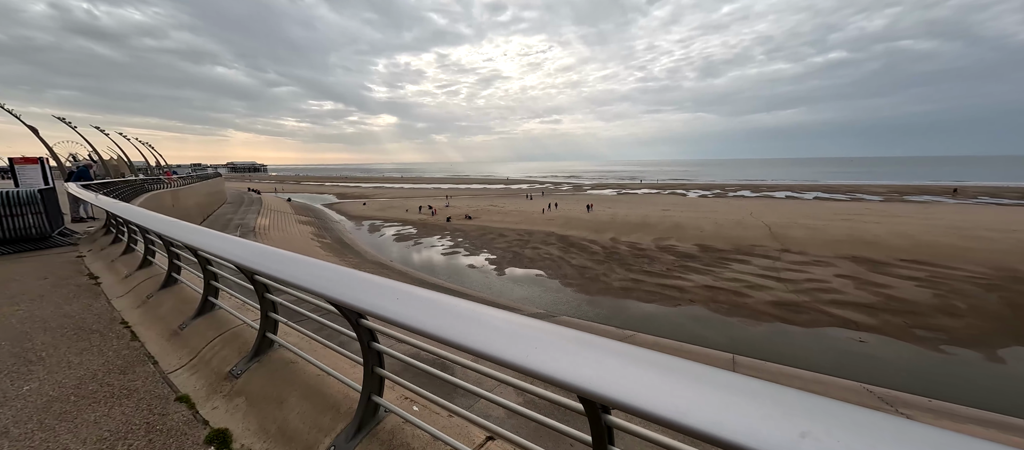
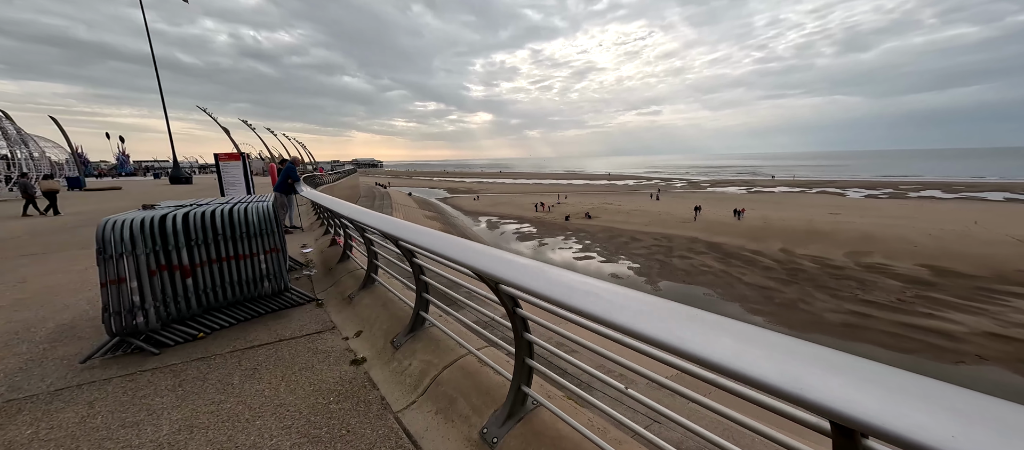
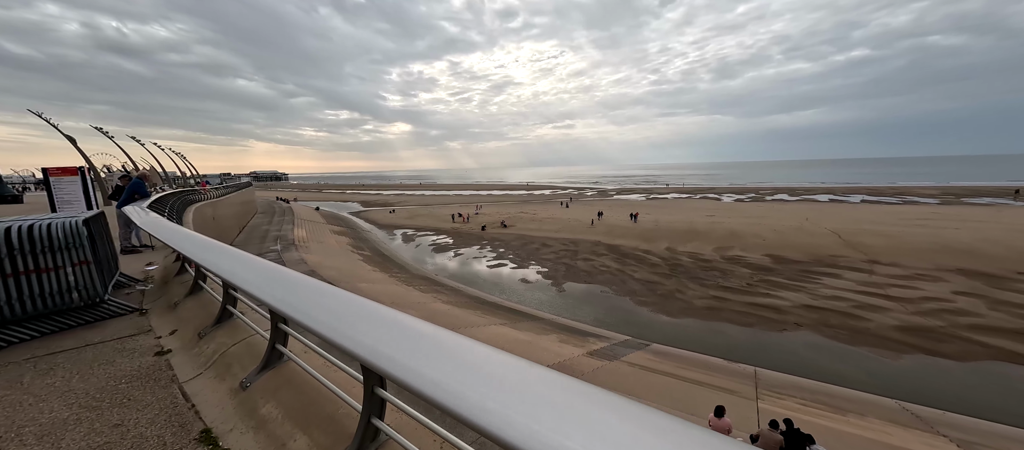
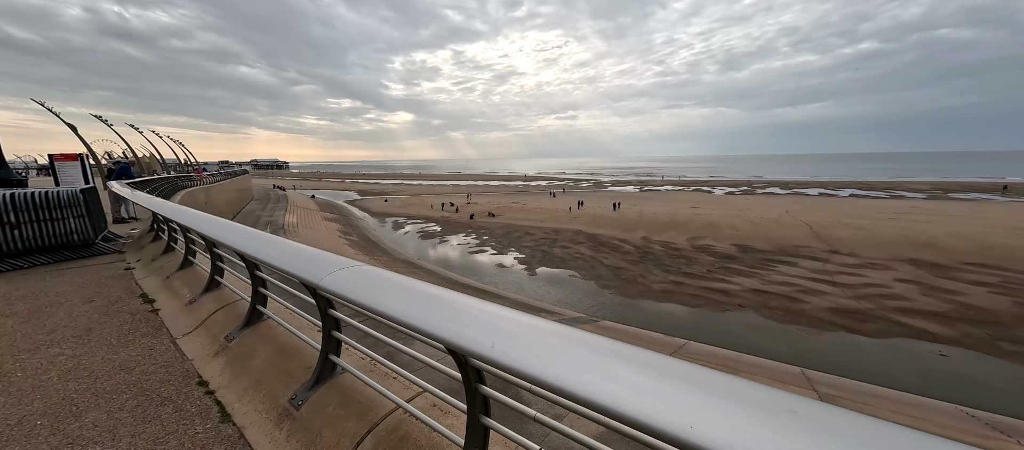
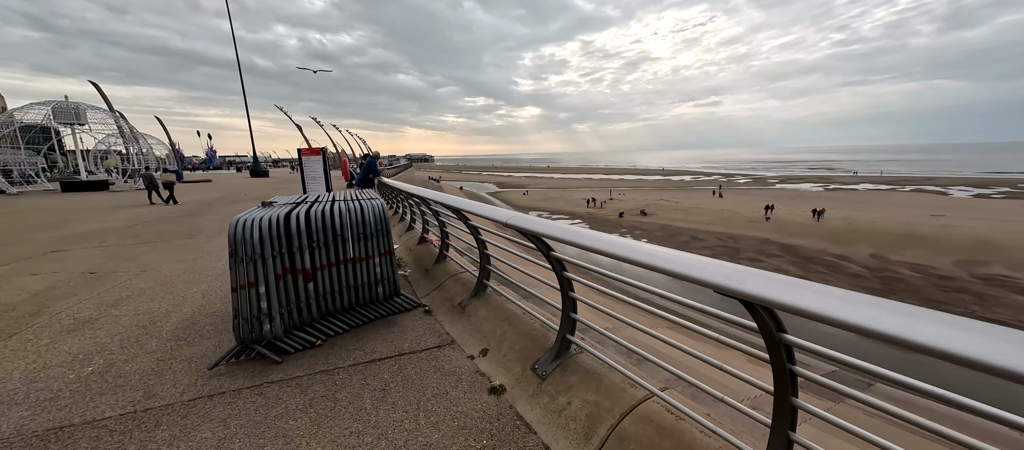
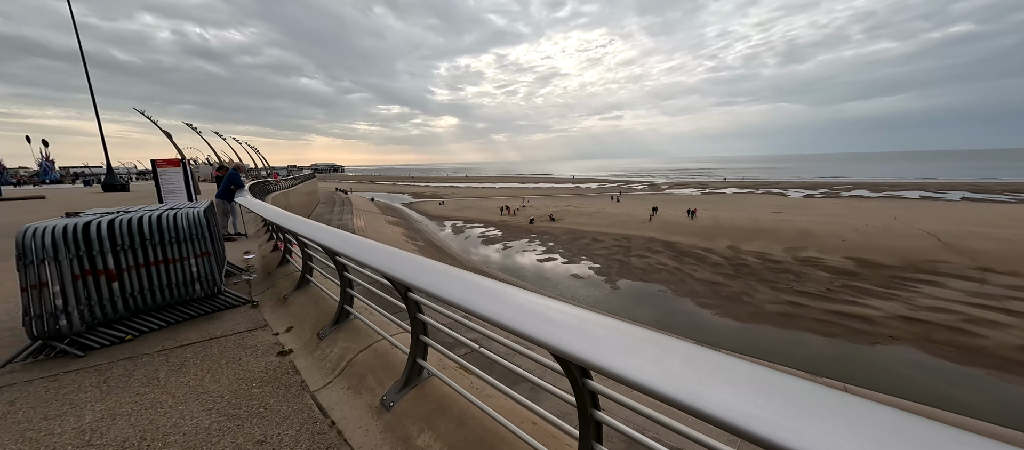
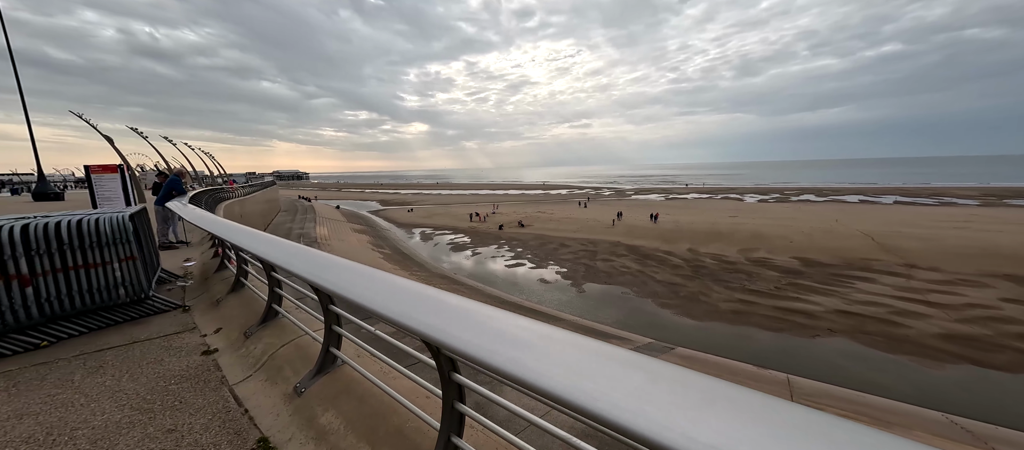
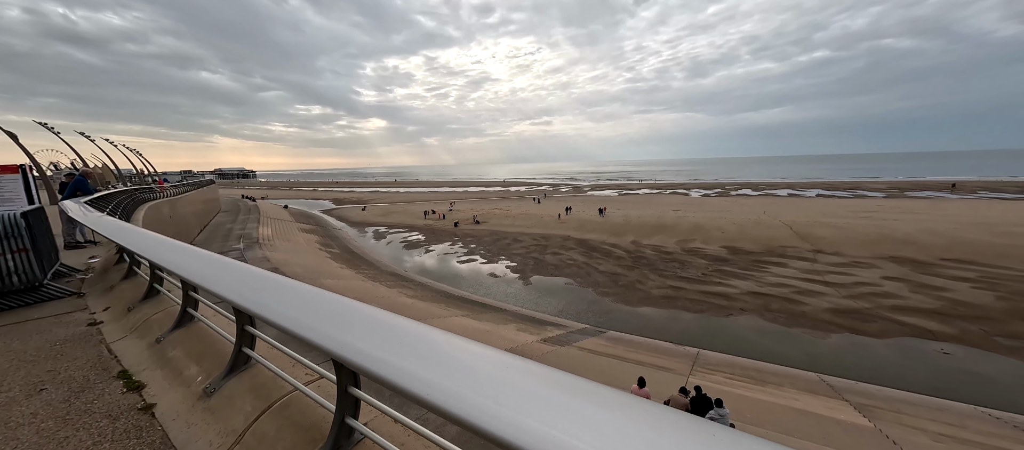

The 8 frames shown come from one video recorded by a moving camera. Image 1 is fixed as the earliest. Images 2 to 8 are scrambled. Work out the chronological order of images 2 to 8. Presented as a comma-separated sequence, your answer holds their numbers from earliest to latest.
4, 8, 3, 7, 6, 2, 5
